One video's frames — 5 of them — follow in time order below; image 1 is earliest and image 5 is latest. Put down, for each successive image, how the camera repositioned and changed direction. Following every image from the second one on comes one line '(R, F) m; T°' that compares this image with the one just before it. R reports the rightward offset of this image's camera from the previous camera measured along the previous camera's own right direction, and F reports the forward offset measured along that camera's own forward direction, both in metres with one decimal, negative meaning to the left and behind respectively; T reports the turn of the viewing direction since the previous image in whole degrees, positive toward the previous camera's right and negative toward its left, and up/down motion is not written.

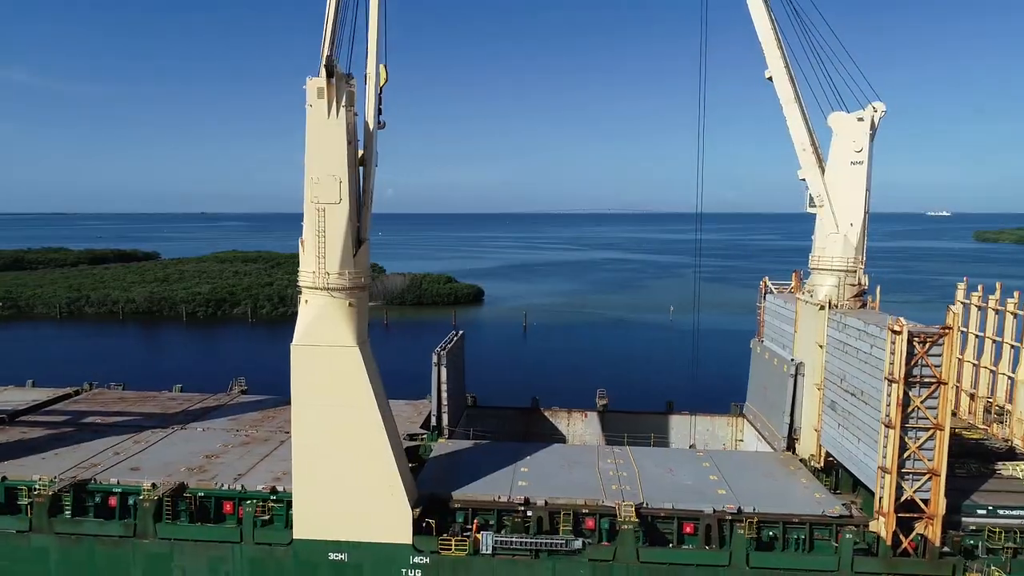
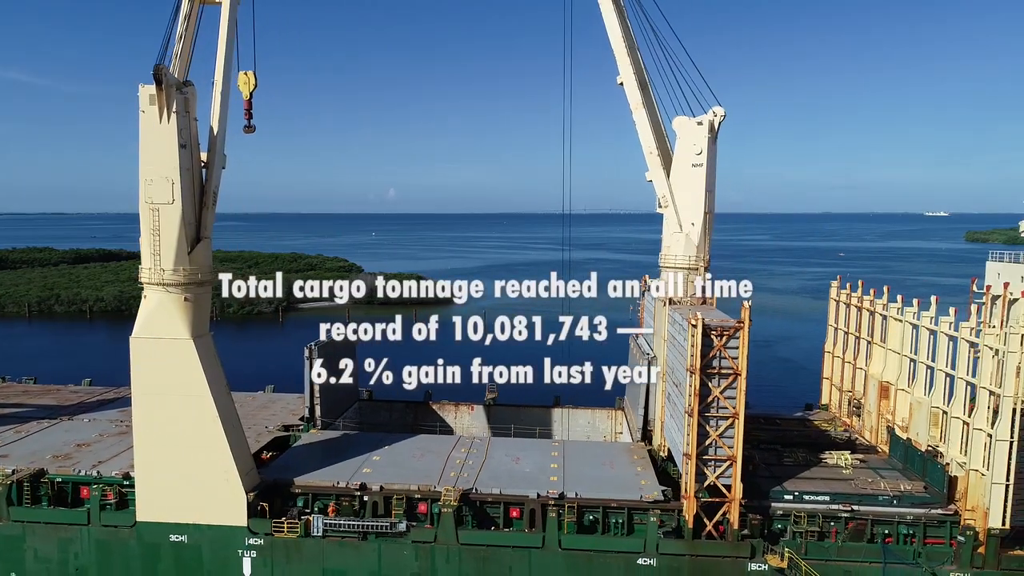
(+2.7, -0.7) m; 0°
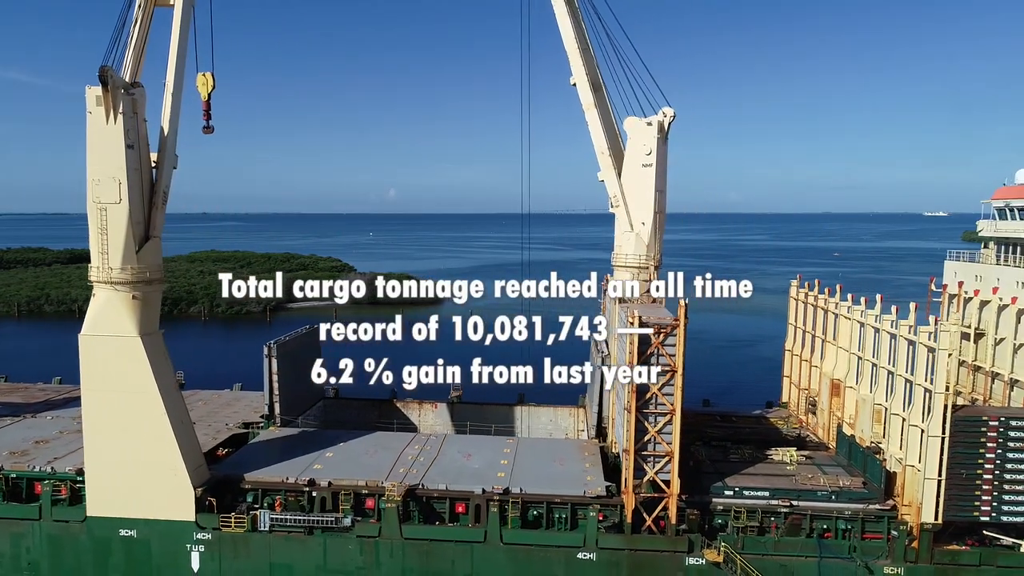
(+0.9, -0.2) m; 0°
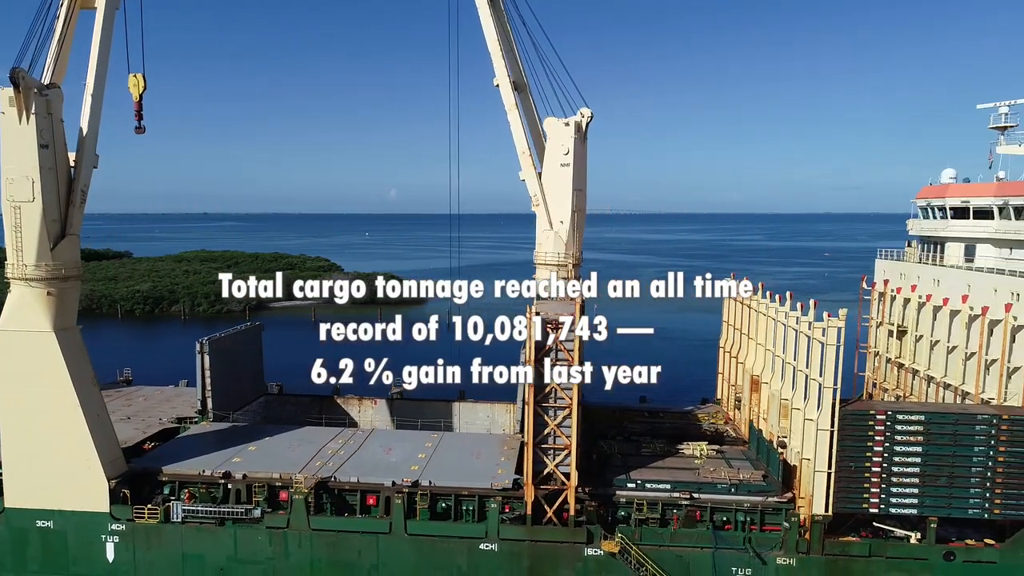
(+1.5, -0.3) m; 0°
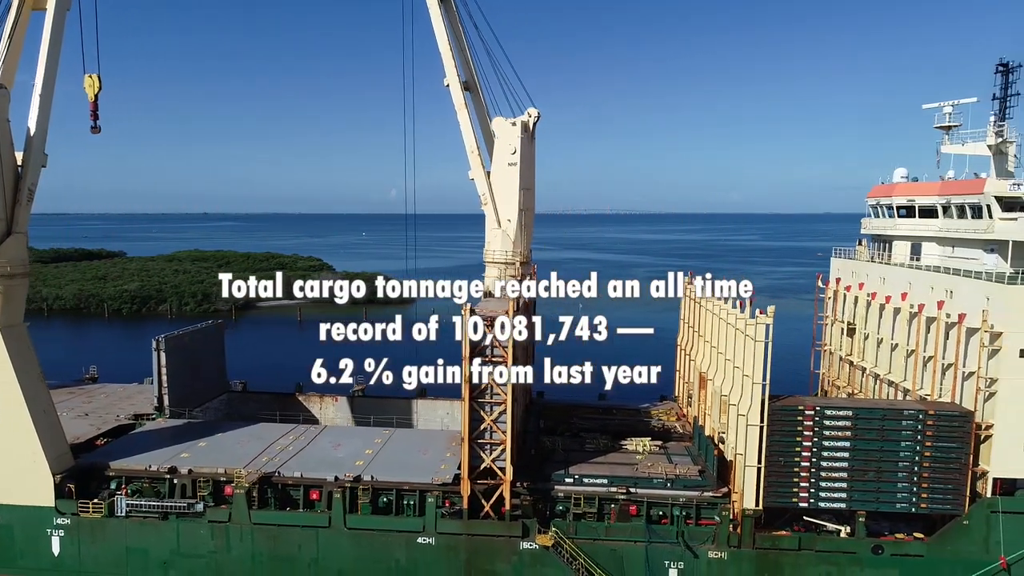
(+1.0, -0.2) m; 0°
